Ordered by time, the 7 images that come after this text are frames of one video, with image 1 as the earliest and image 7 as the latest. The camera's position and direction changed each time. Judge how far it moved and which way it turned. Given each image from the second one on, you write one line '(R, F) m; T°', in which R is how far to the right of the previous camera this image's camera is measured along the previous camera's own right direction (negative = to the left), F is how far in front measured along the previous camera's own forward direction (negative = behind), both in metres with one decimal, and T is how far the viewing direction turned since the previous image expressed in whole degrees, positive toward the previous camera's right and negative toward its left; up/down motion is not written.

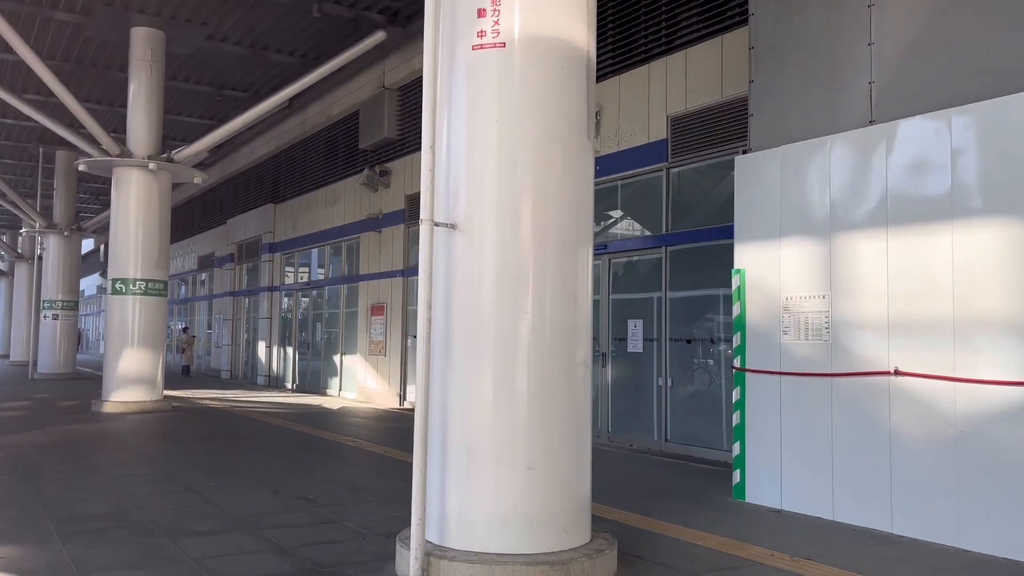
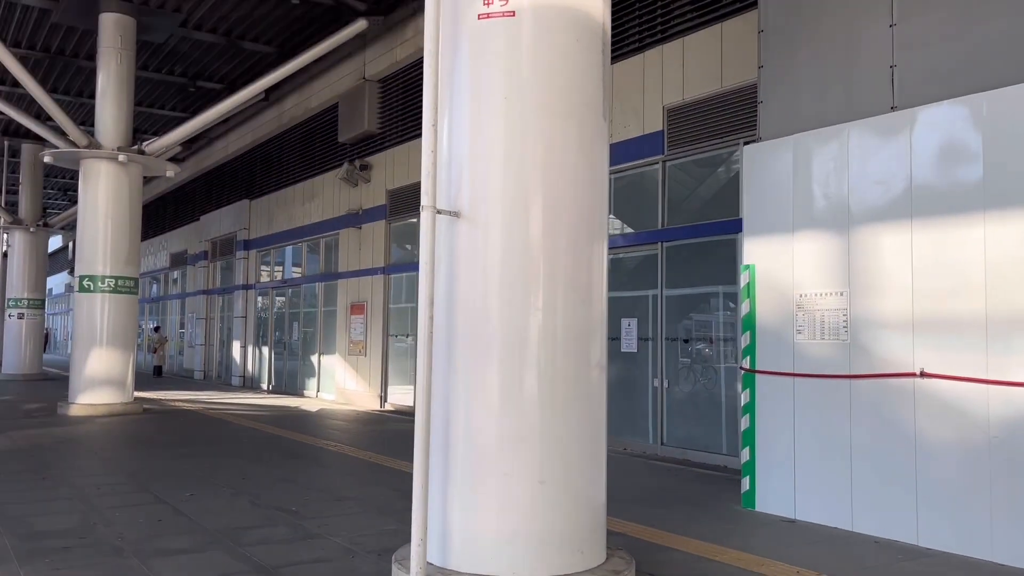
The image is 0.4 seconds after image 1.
(-0.2, +0.5) m; +2°
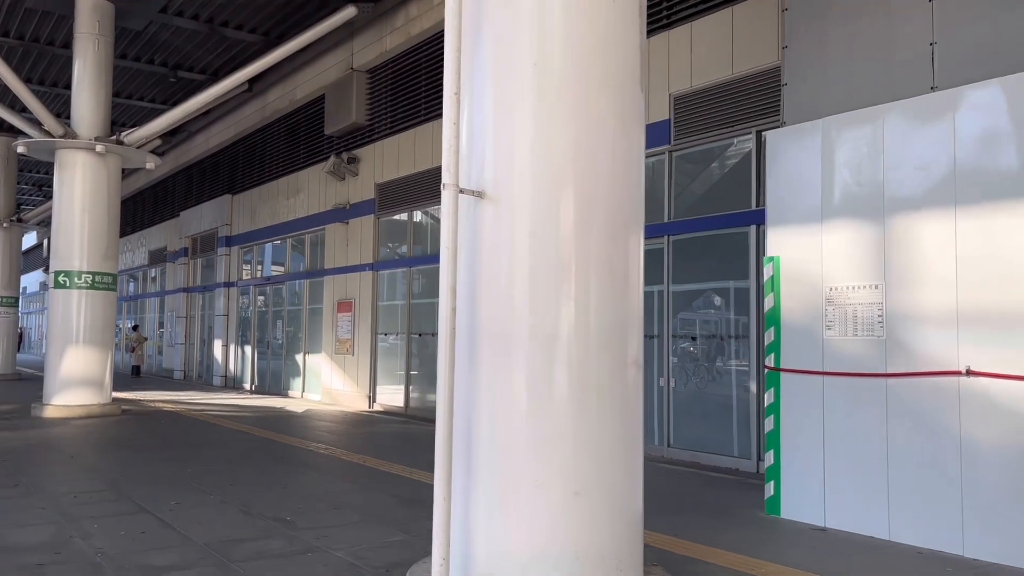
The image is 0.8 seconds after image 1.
(-0.2, +0.5) m; +1°
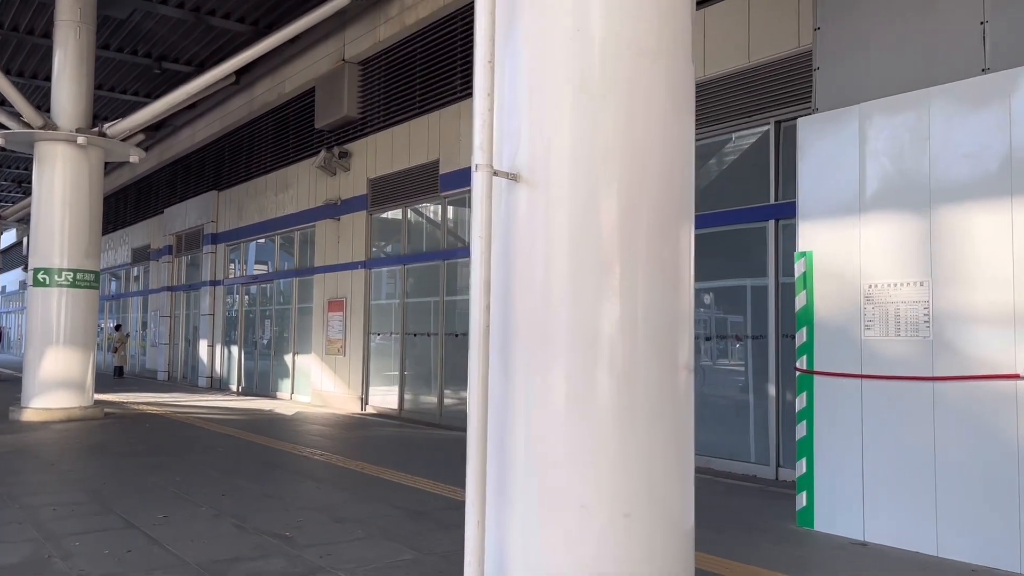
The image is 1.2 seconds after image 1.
(-0.2, +0.5) m; +1°
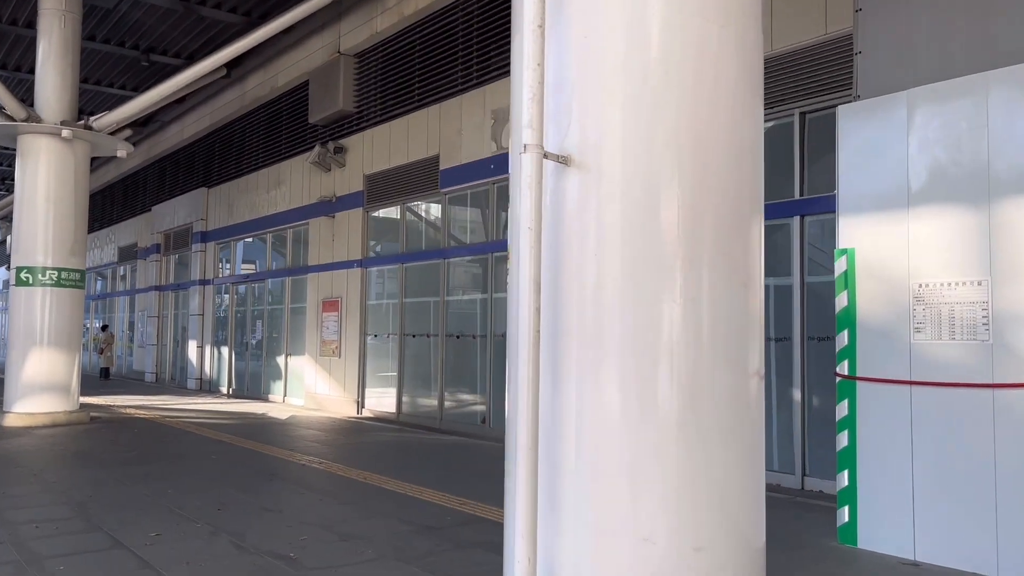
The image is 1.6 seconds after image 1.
(-0.2, +0.5) m; +1°
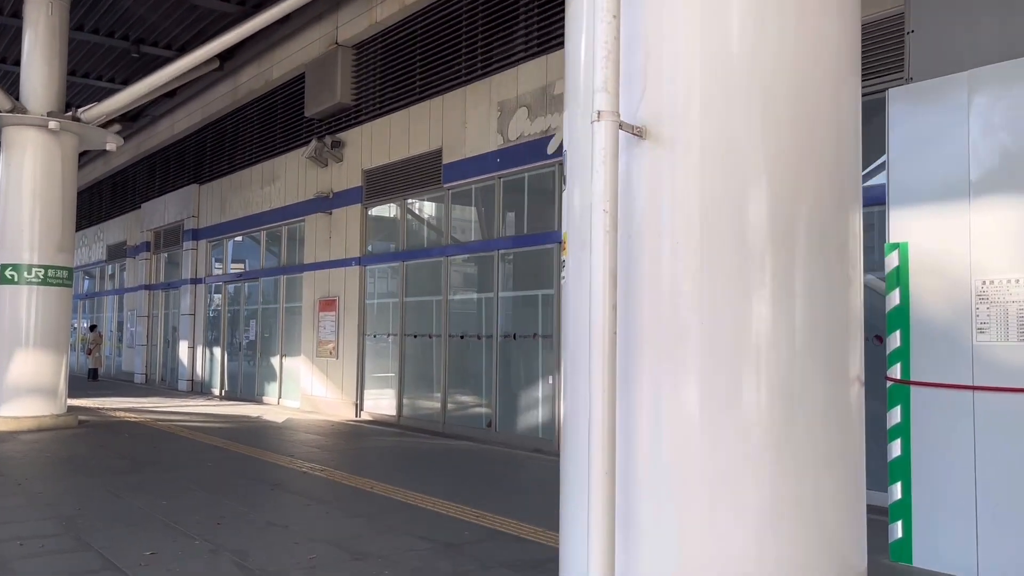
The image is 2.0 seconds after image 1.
(-0.2, +0.5) m; +1°
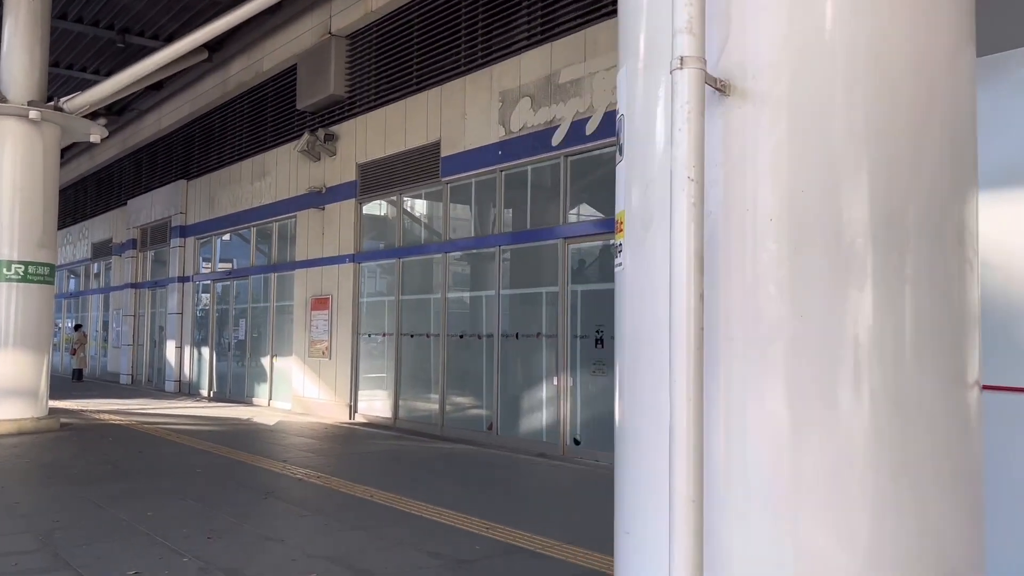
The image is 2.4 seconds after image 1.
(-0.2, +0.5) m; +1°
